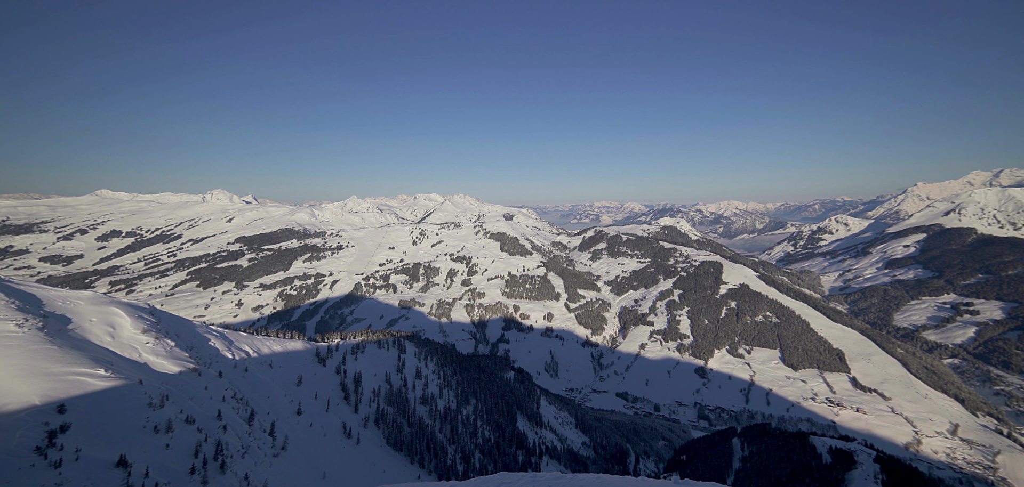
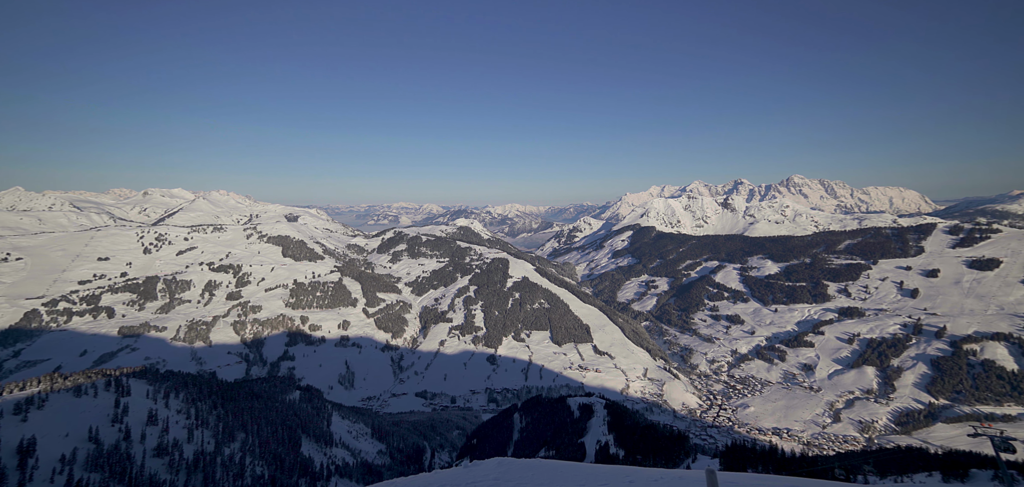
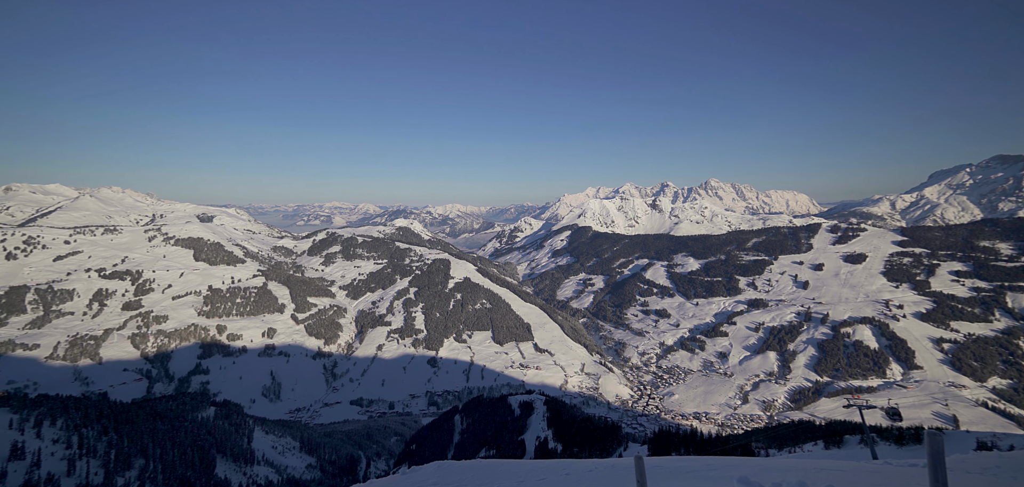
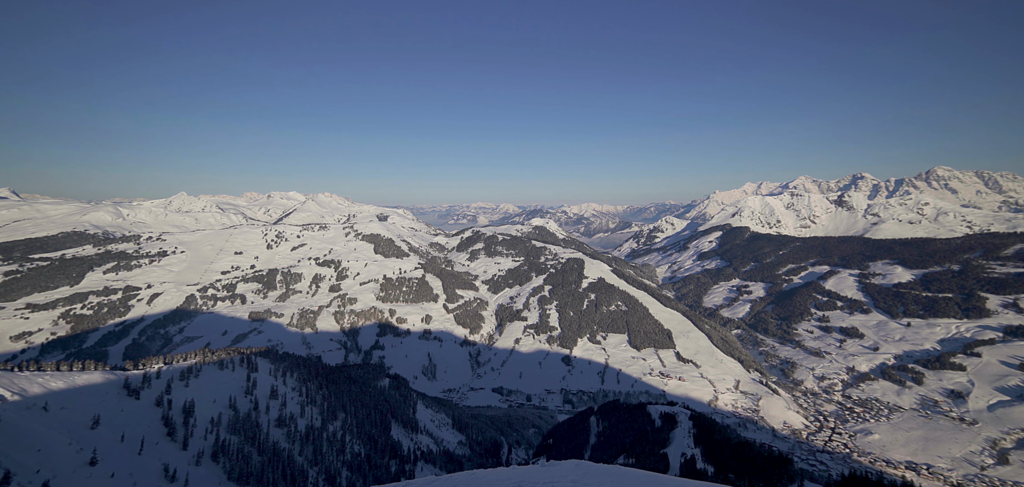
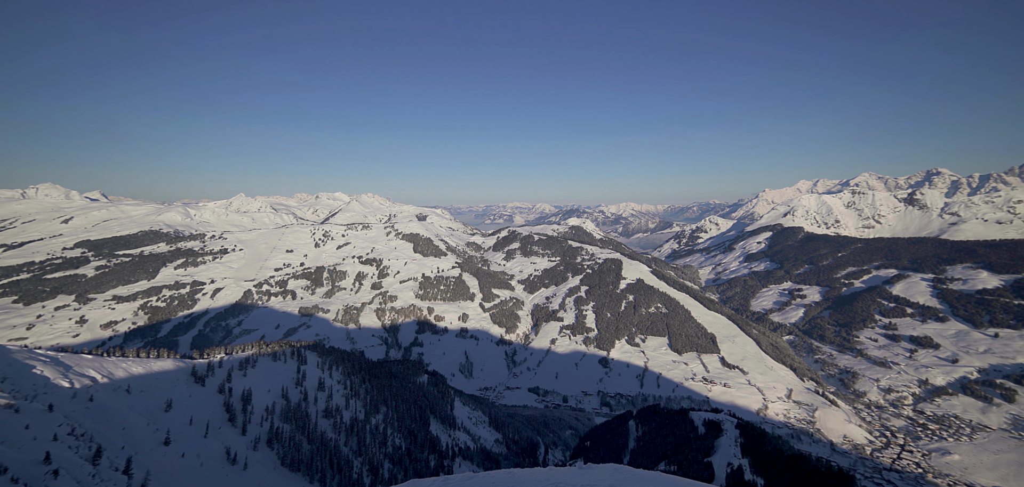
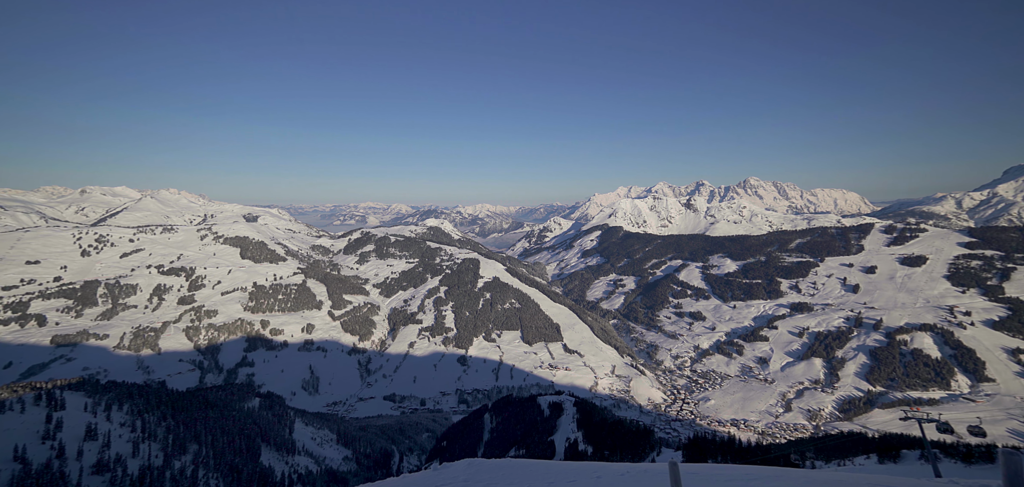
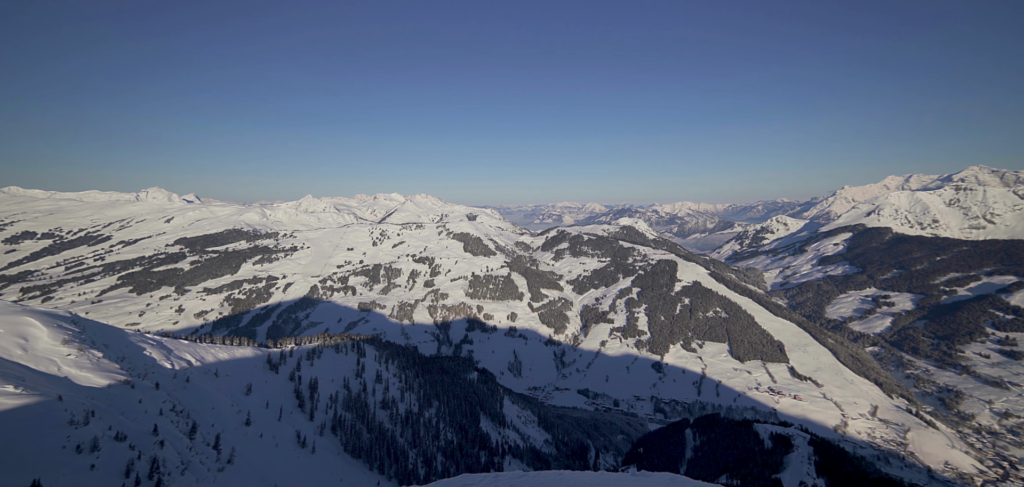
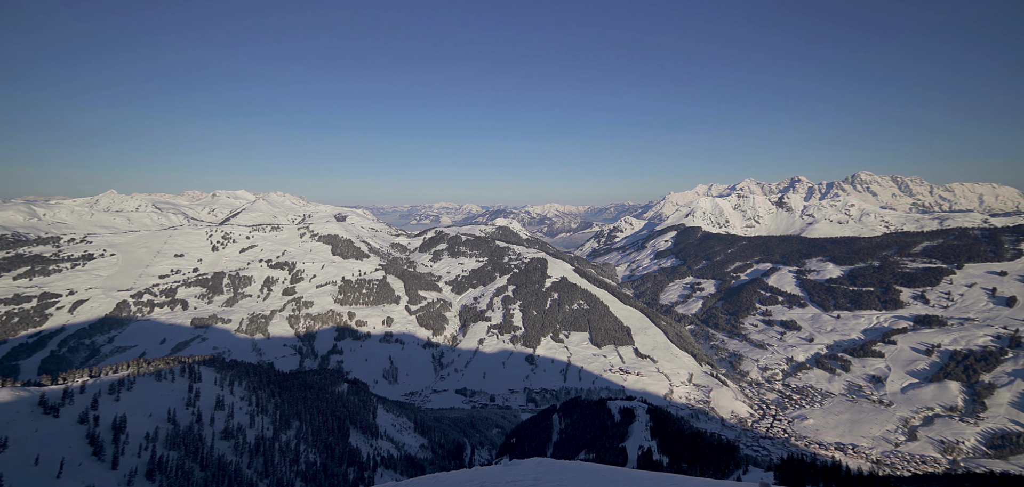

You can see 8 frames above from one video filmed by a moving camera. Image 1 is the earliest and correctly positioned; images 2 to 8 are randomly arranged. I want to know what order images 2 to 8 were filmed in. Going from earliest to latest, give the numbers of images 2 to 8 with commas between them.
7, 5, 4, 8, 2, 6, 3
